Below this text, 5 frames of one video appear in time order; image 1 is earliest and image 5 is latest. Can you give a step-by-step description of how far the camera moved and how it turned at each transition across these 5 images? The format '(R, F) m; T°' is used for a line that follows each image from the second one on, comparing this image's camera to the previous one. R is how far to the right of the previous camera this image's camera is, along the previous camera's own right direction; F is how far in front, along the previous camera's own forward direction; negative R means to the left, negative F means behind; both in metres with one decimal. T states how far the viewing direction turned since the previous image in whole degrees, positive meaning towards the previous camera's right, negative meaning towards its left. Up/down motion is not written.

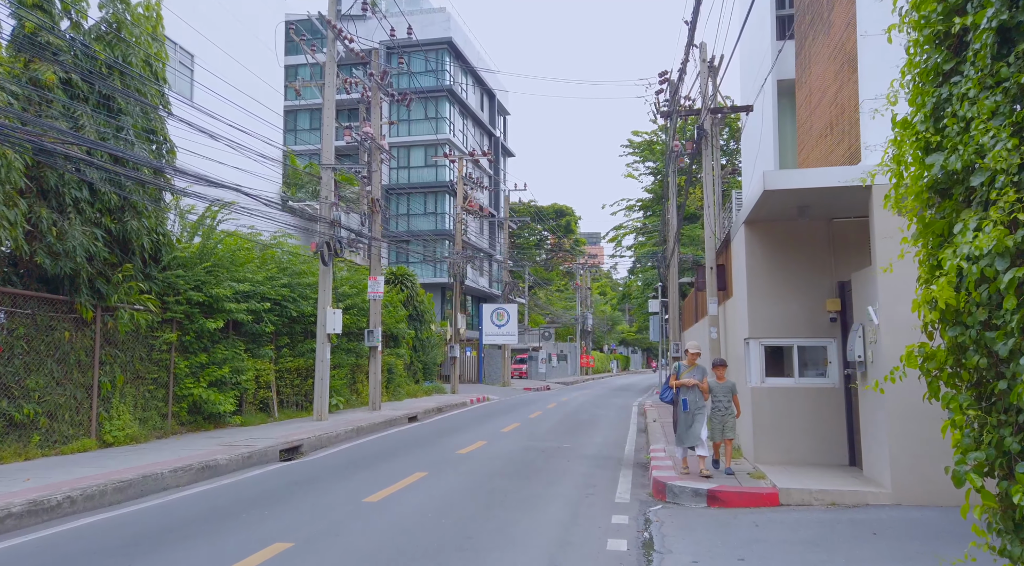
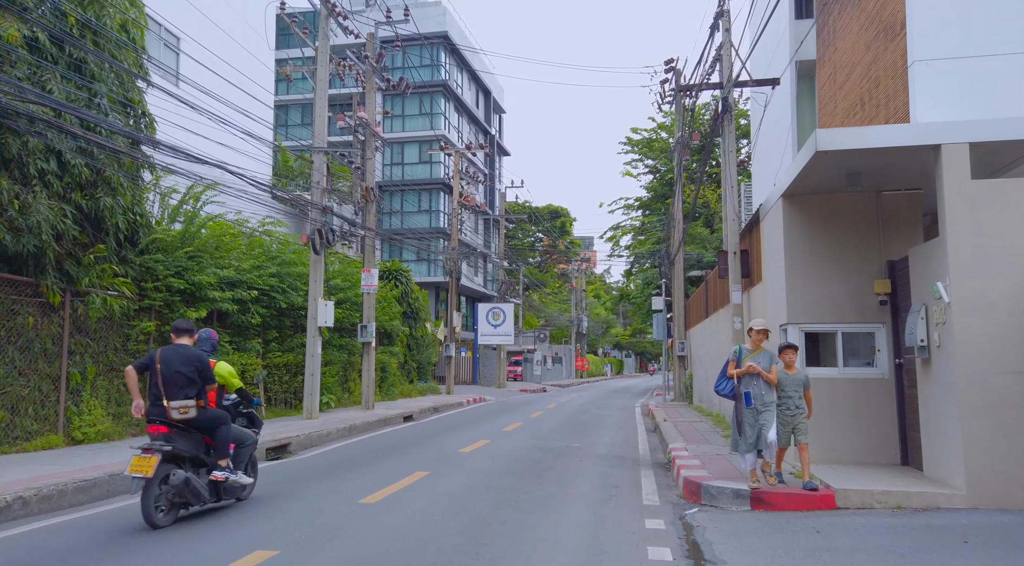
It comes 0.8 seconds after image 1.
(-0.3, +1.1) m; +1°
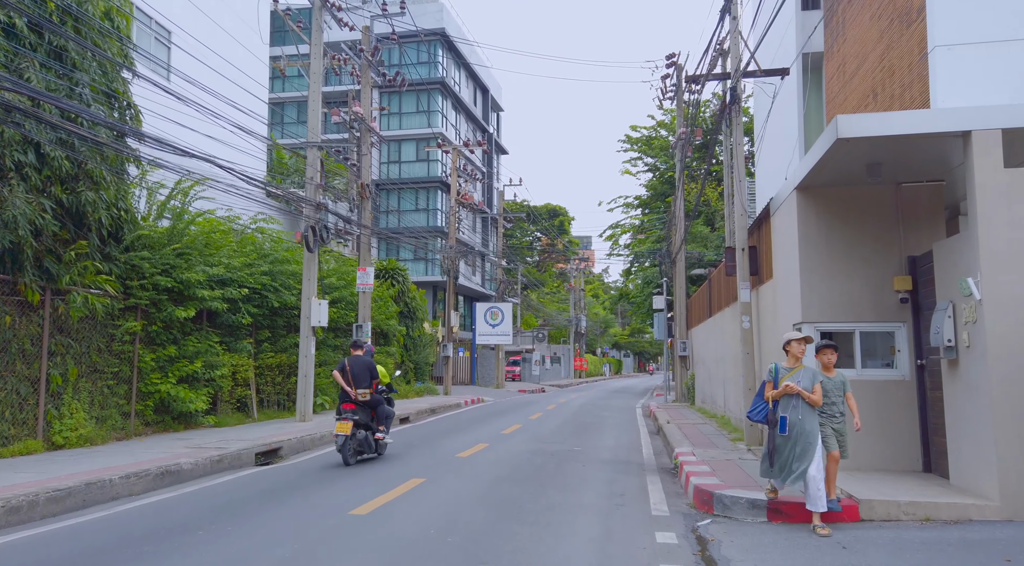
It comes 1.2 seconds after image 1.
(0.0, +0.5) m; 0°
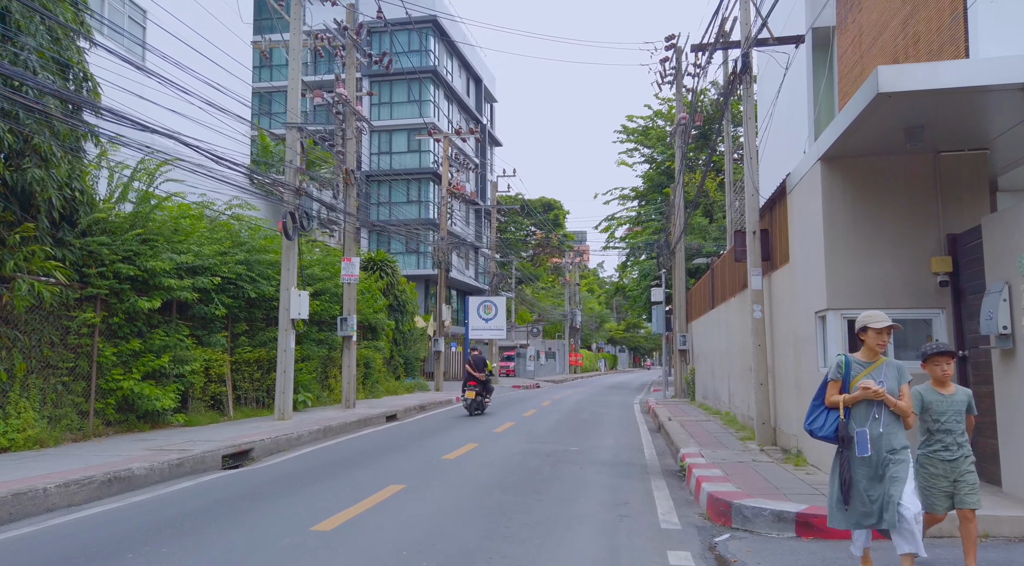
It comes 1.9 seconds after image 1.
(+0.1, +1.1) m; 0°
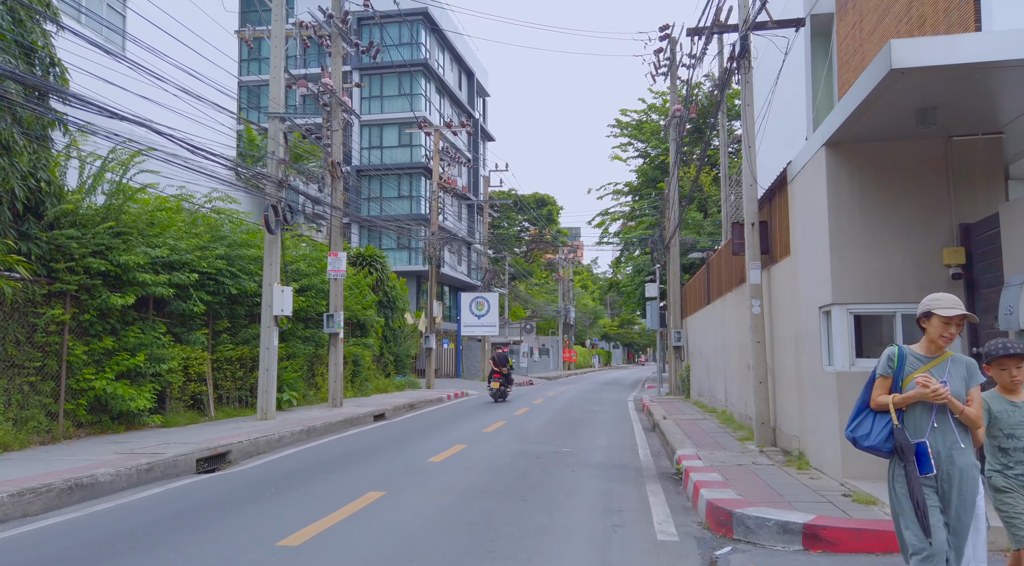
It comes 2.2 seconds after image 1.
(+0.1, +0.5) m; 0°
